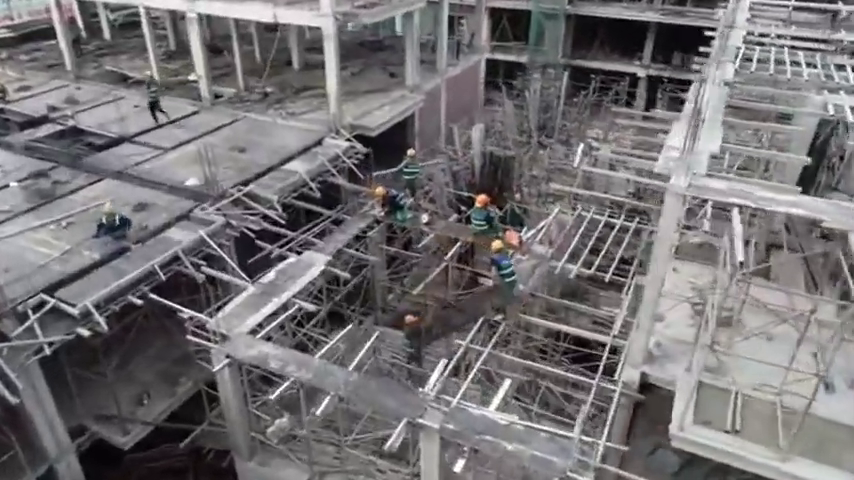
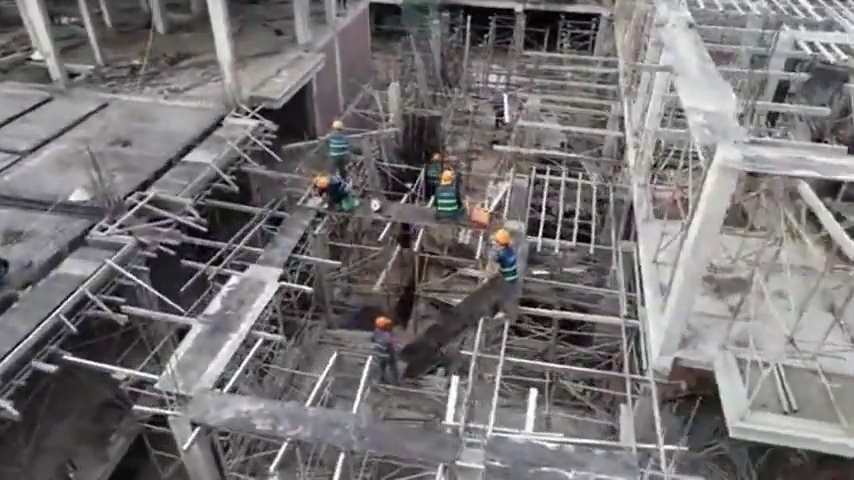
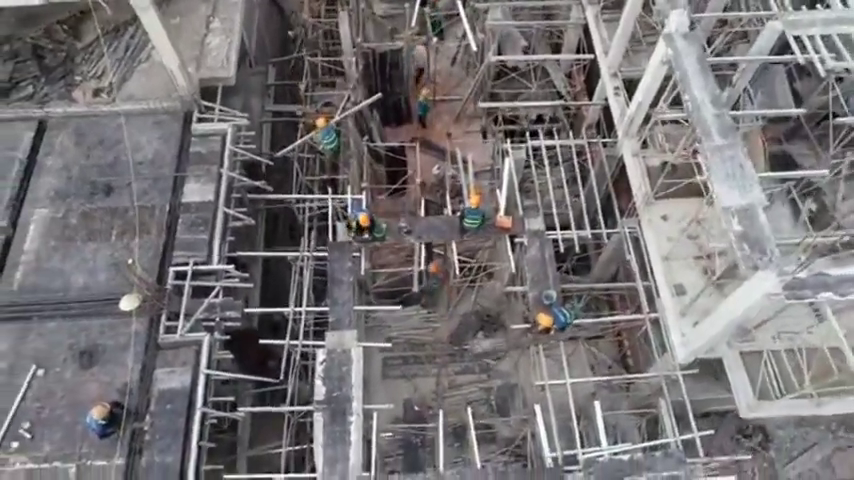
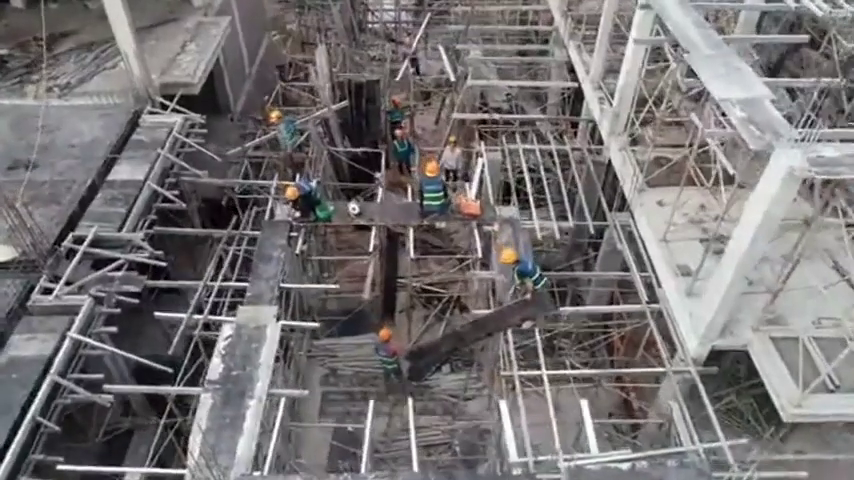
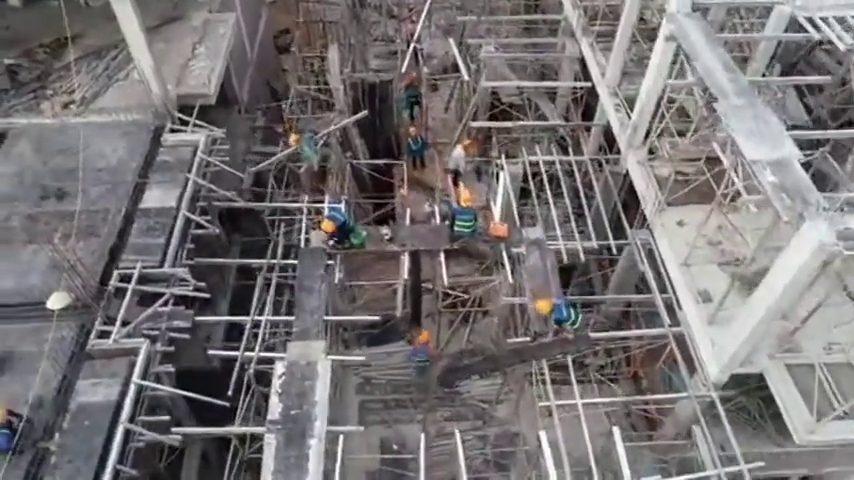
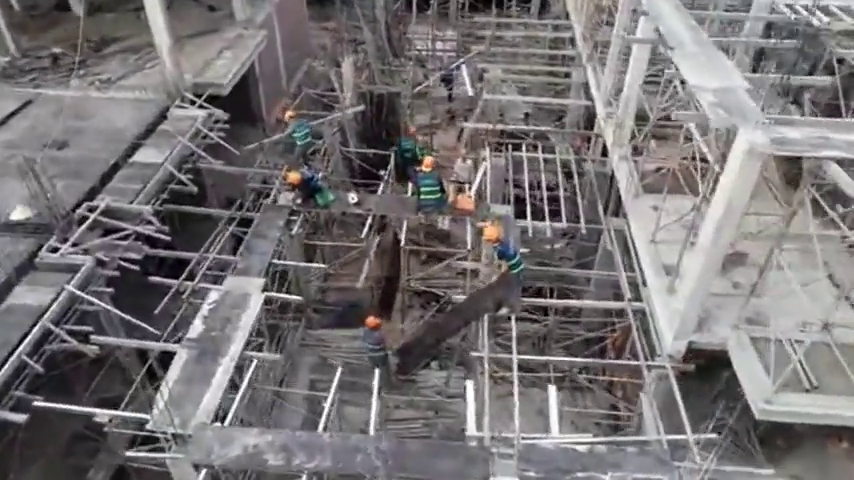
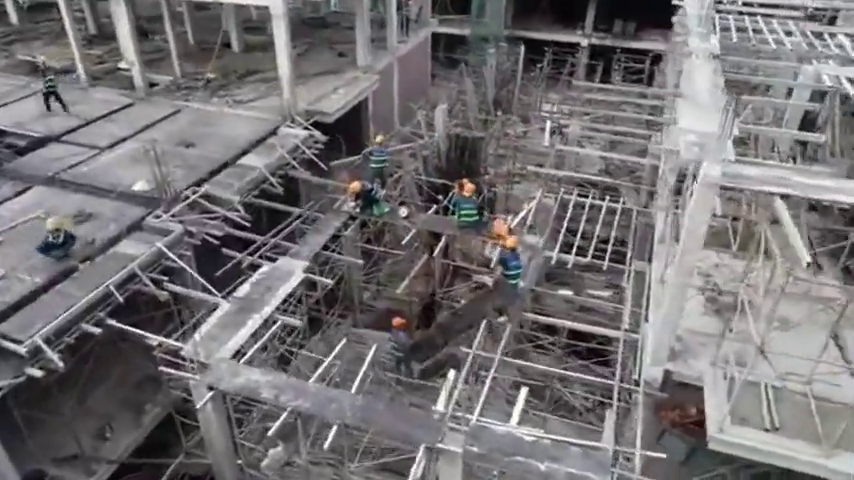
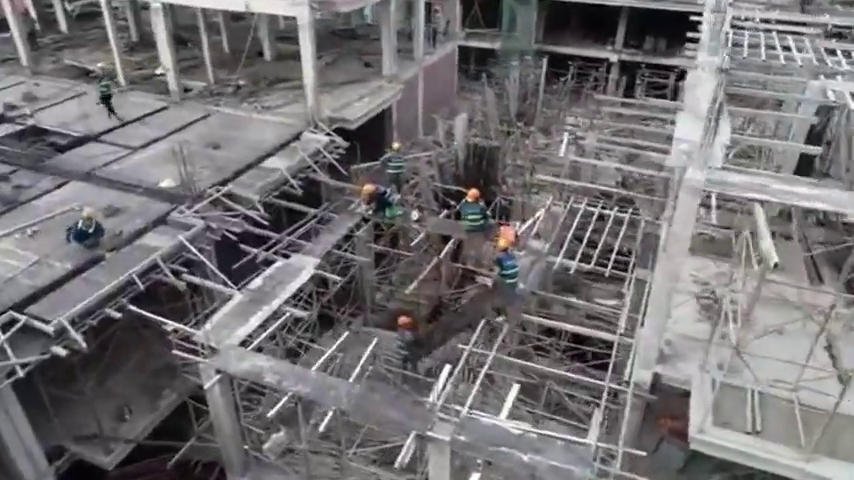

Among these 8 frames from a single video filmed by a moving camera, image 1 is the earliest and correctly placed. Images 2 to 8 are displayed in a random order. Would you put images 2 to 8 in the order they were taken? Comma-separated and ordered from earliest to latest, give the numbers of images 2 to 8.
8, 7, 2, 6, 4, 5, 3
